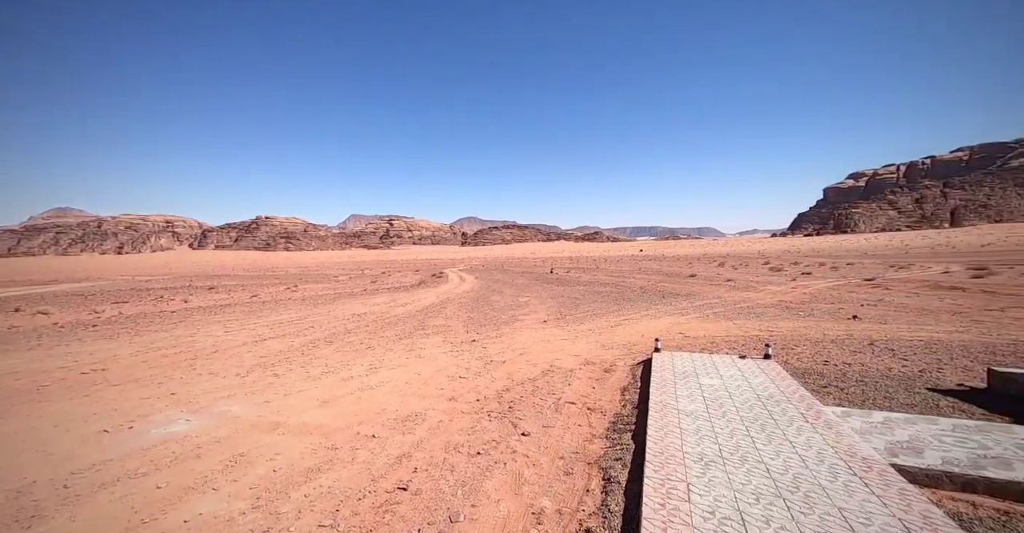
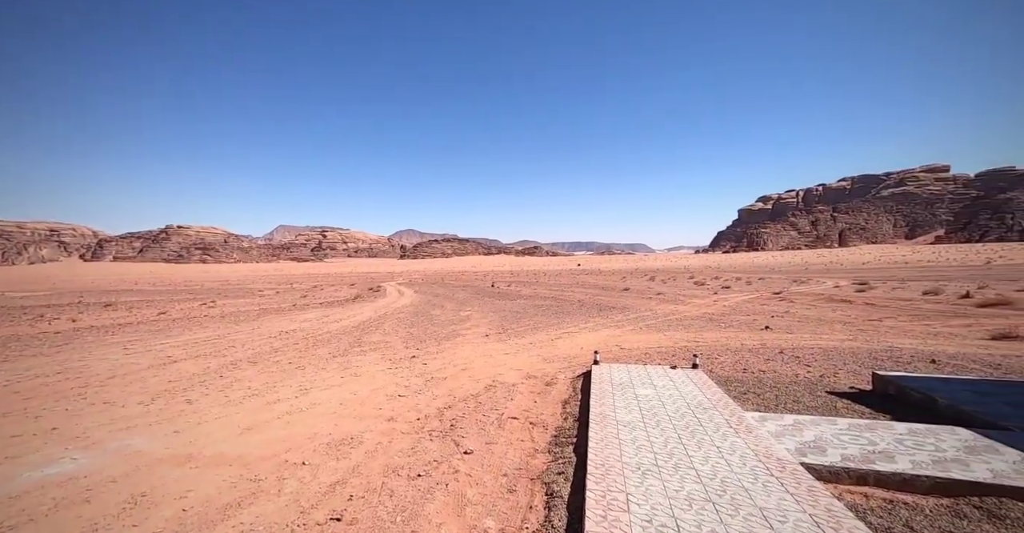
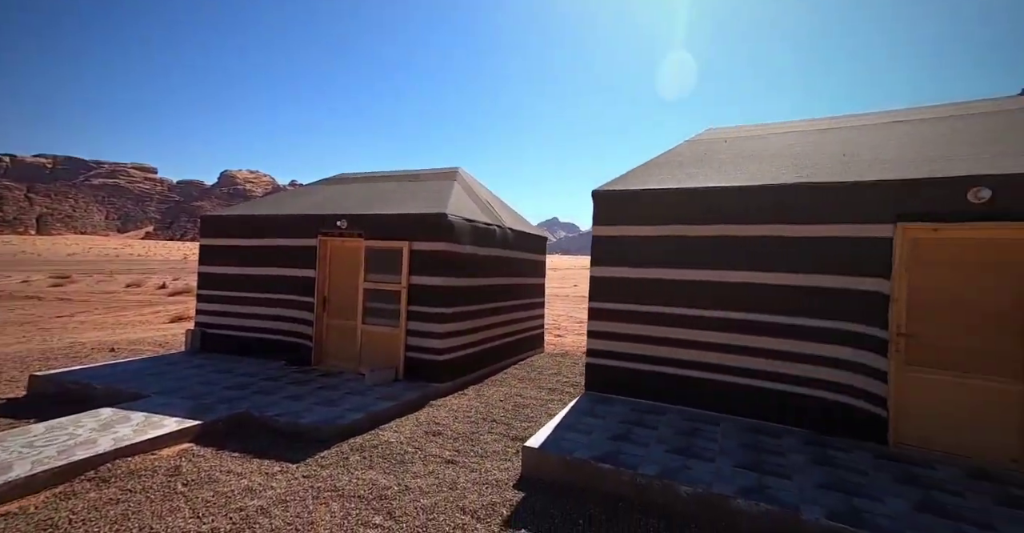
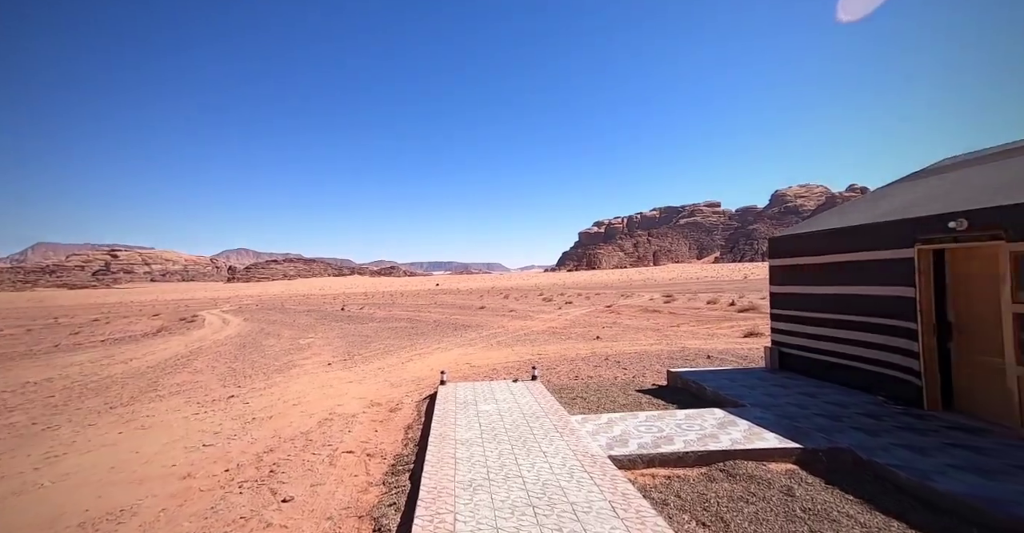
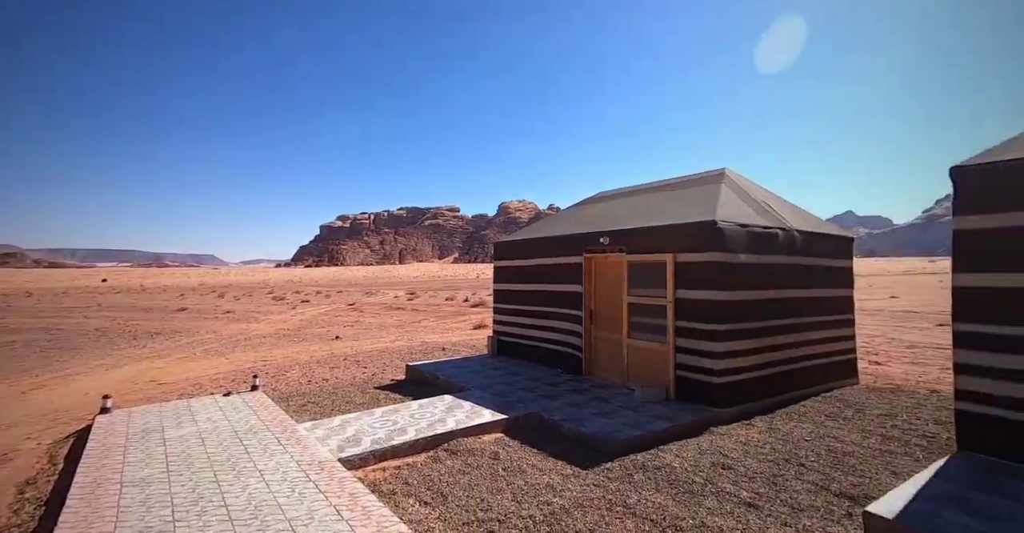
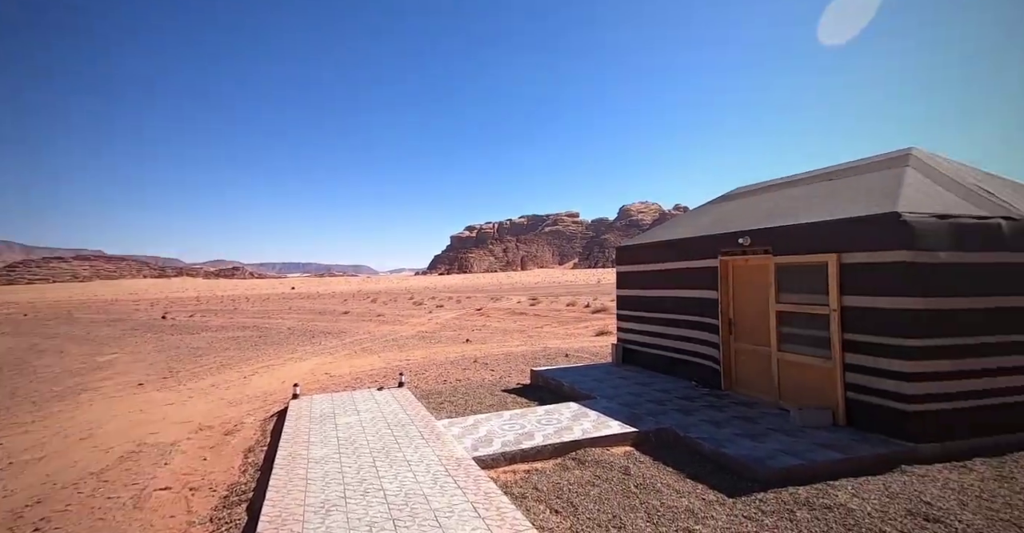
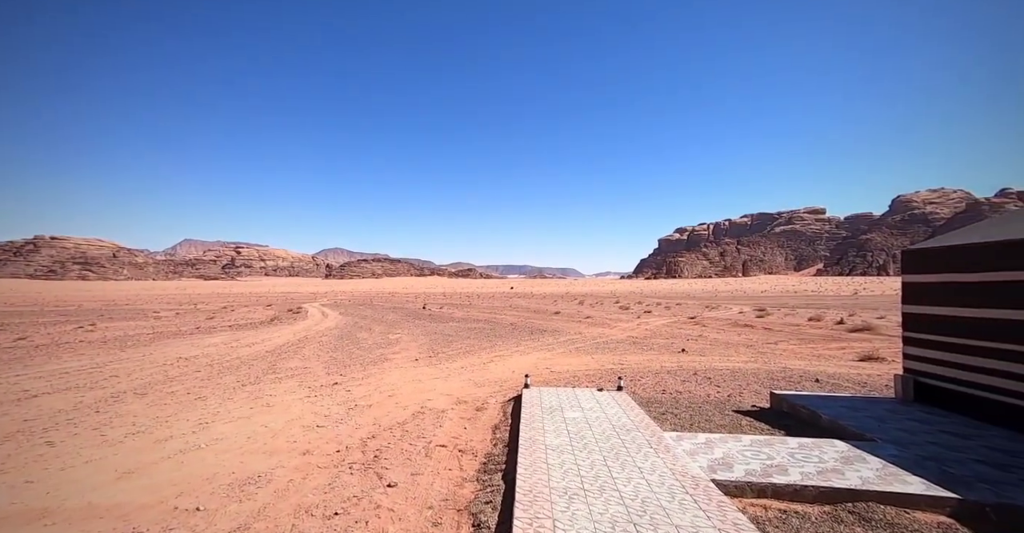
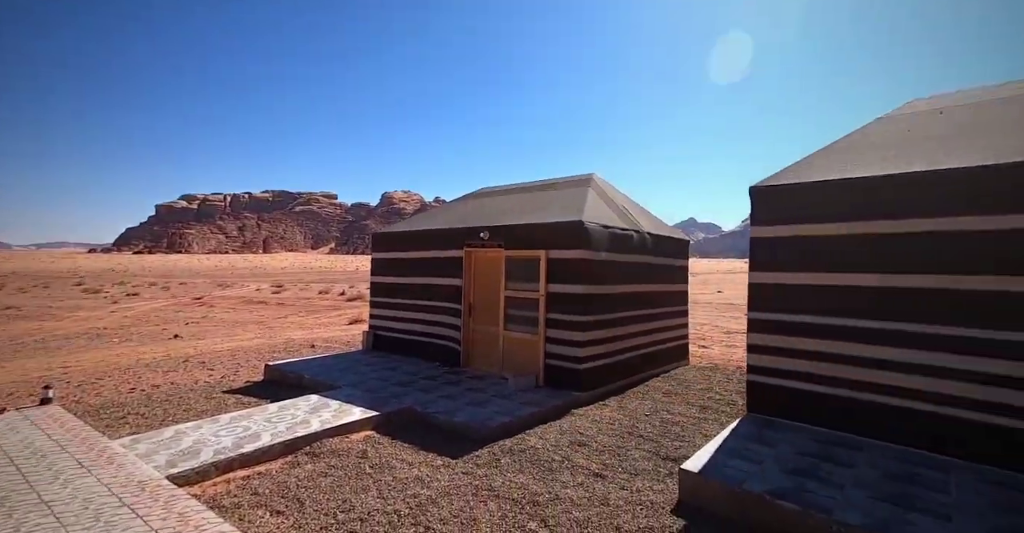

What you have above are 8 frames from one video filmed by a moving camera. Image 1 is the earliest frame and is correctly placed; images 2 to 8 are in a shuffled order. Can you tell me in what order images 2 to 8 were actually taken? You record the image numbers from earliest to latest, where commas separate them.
2, 7, 4, 6, 5, 8, 3
